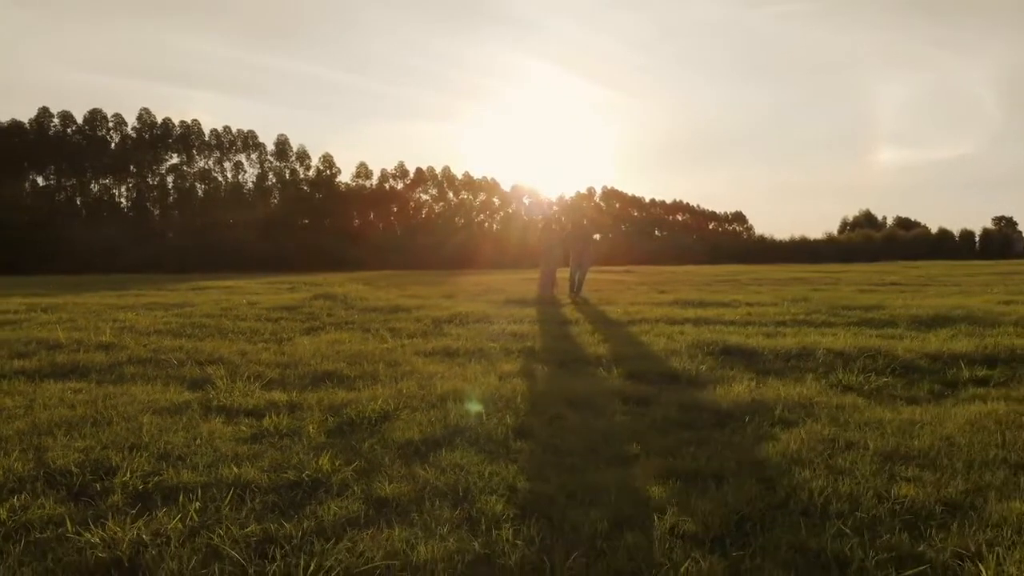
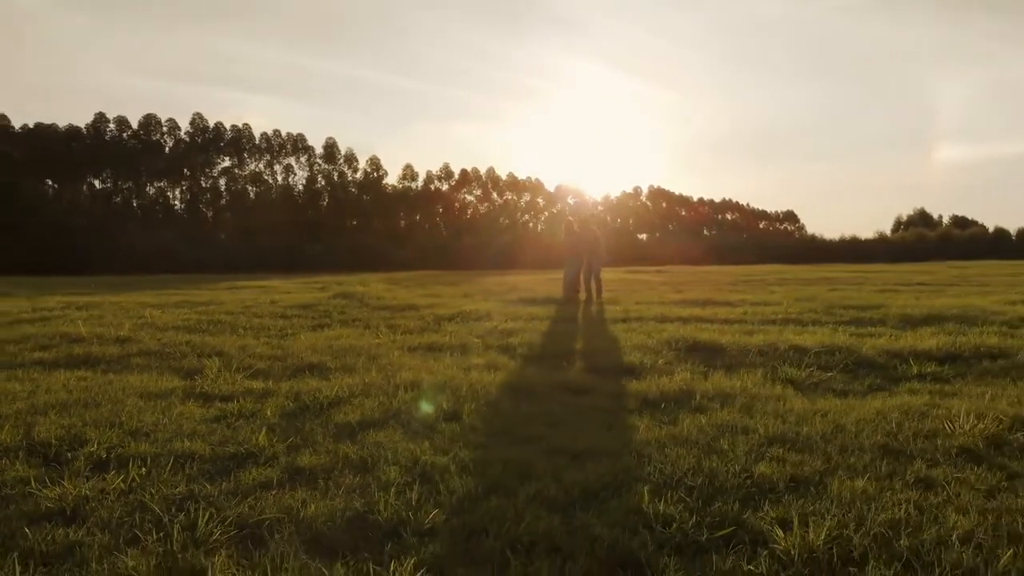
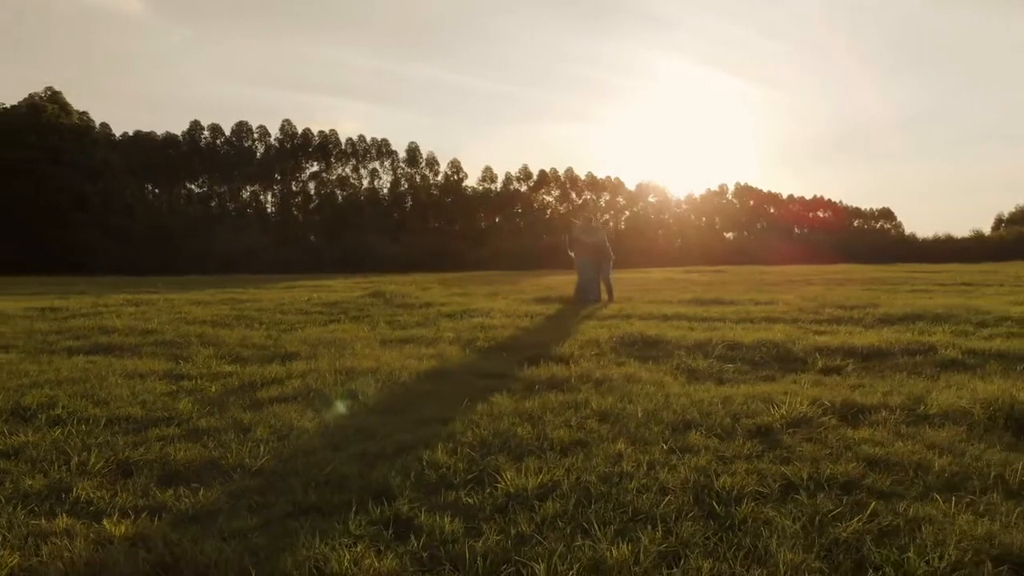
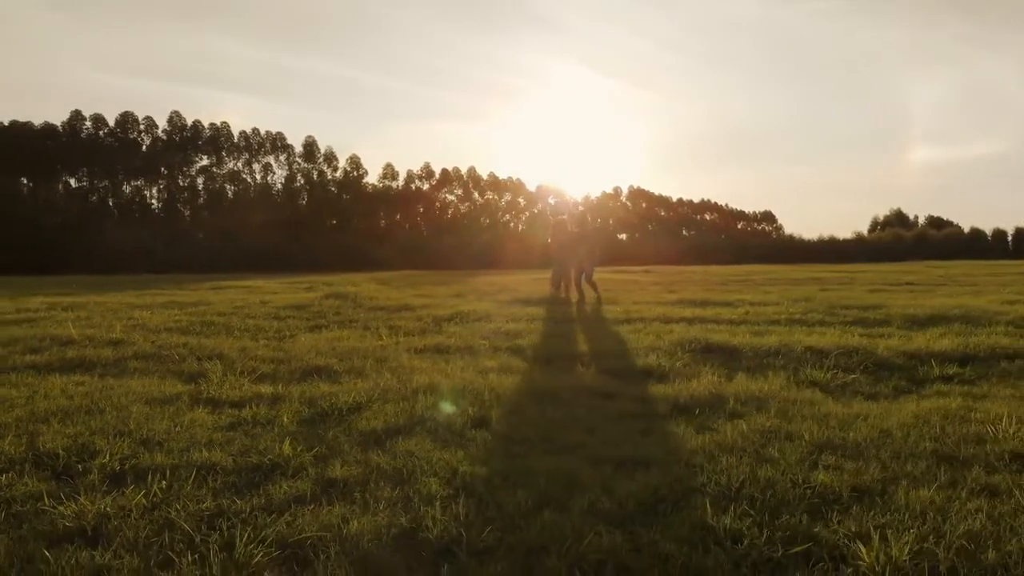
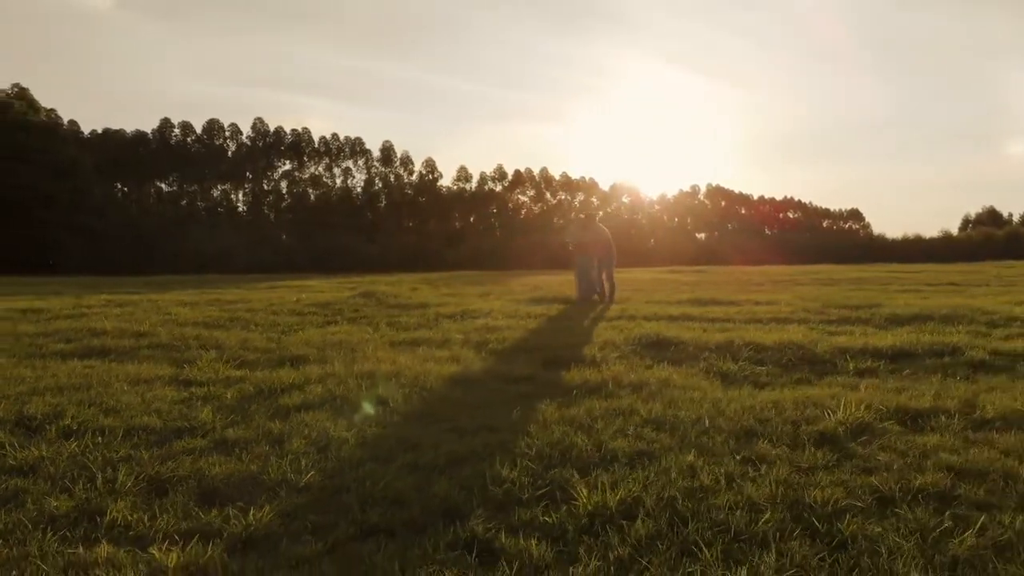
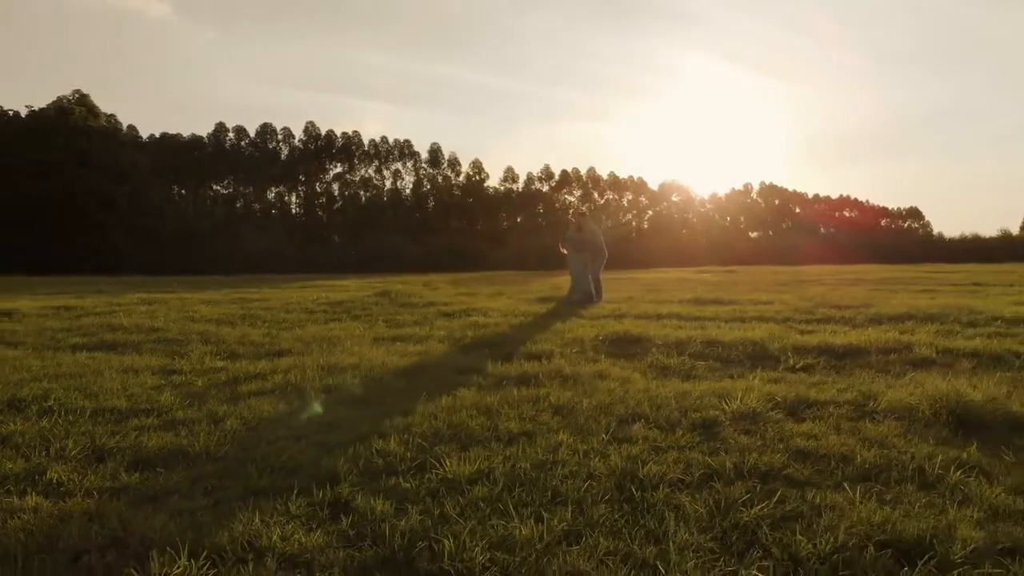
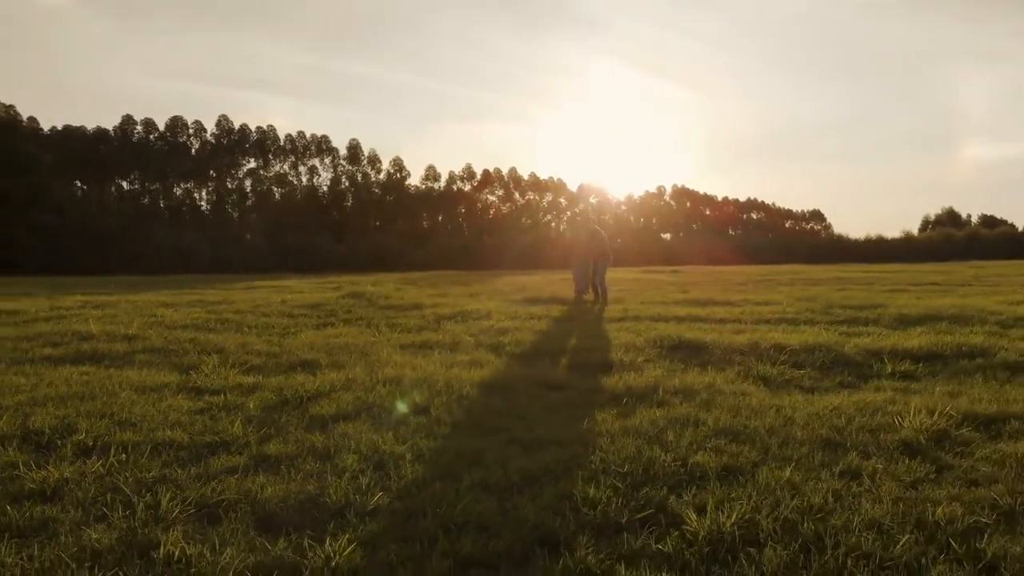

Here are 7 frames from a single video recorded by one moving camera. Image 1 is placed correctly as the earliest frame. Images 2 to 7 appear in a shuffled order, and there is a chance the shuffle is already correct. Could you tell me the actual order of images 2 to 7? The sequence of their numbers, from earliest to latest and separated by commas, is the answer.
4, 2, 7, 5, 3, 6
